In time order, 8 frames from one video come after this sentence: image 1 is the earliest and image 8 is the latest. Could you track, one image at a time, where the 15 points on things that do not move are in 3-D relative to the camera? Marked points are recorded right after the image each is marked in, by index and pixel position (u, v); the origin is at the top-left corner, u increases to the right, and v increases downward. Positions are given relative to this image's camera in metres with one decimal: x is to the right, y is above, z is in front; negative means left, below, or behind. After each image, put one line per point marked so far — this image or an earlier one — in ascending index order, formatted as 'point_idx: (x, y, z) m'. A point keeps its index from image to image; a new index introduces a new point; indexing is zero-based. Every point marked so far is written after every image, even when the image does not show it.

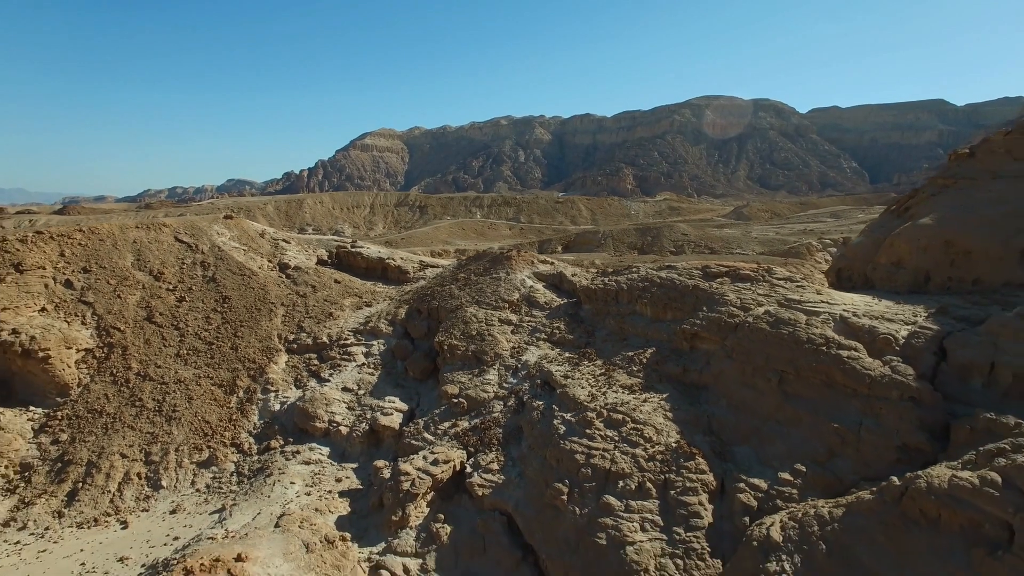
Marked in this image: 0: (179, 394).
0: (-5.8, -1.9, +9.9) m
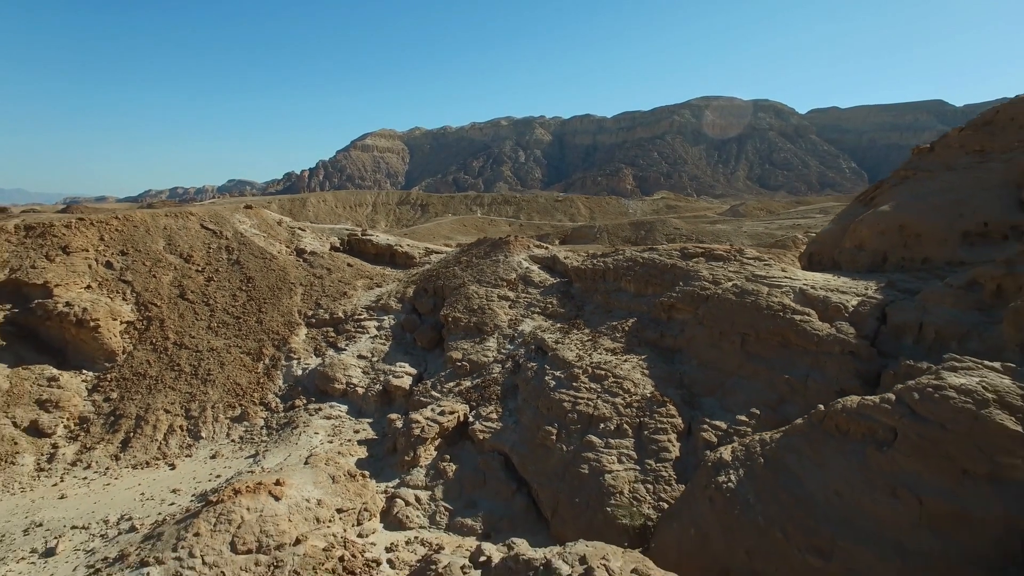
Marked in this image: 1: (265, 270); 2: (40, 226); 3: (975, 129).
0: (-5.9, -1.4, +11.1) m
1: (-5.9, +0.5, +13.6) m
2: (-10.7, +1.4, +12.8) m
3: (+10.9, +3.7, +13.2) m
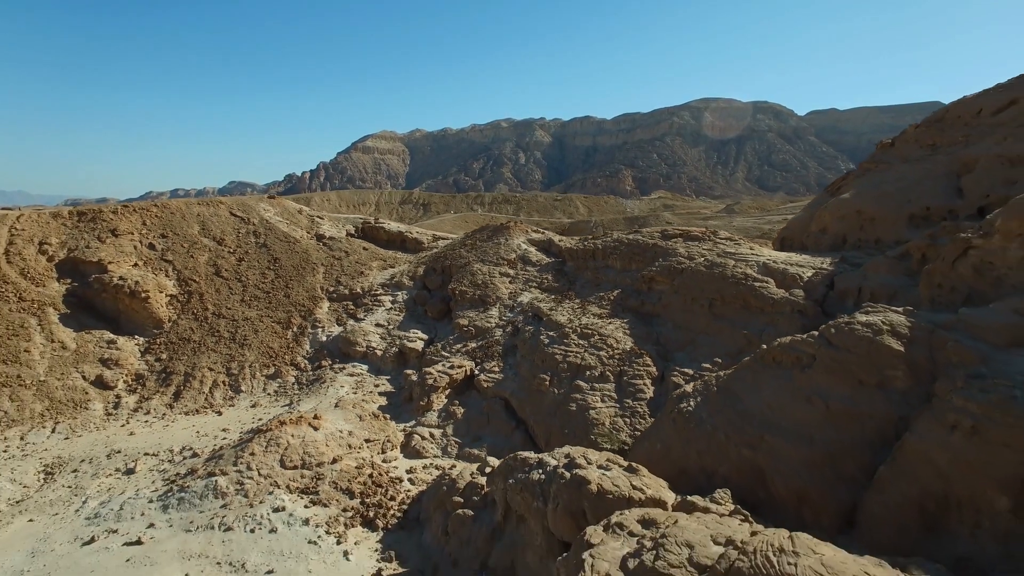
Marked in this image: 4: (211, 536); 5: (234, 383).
0: (-5.9, -0.9, +12.6) m
1: (-5.9, +1.0, +15.1) m
2: (-10.7, +1.9, +14.3) m
3: (+10.9, +4.2, +14.7) m
4: (-3.9, -3.2, +7.3) m
5: (-5.6, -1.9, +11.4) m
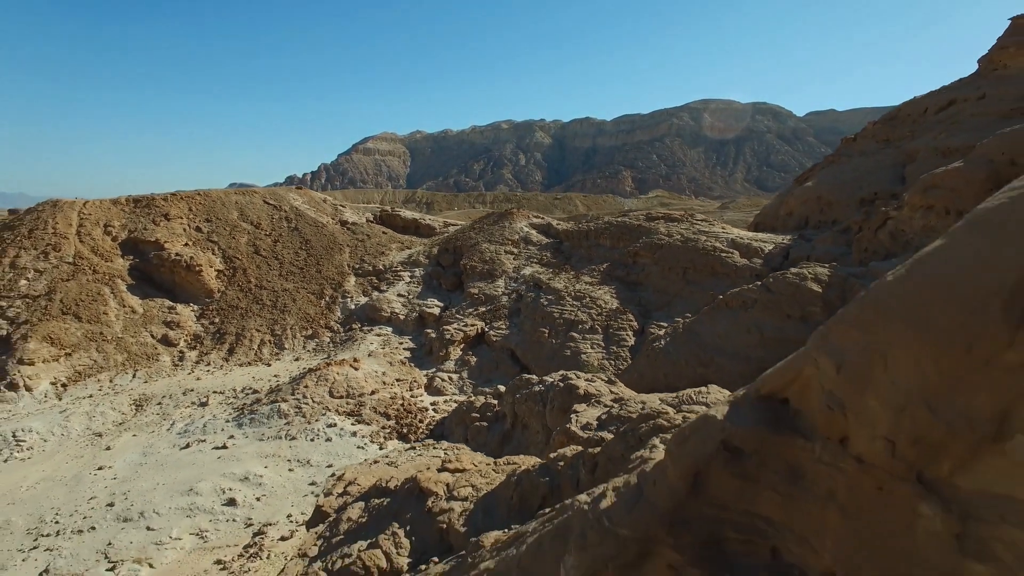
0: (-5.8, -0.2, +14.5) m
1: (-5.8, +1.6, +17.0) m
2: (-10.6, +2.5, +16.2) m
3: (+11.0, +4.9, +16.6) m
4: (-3.8, -2.5, +9.2) m
5: (-5.5, -1.3, +13.3) m
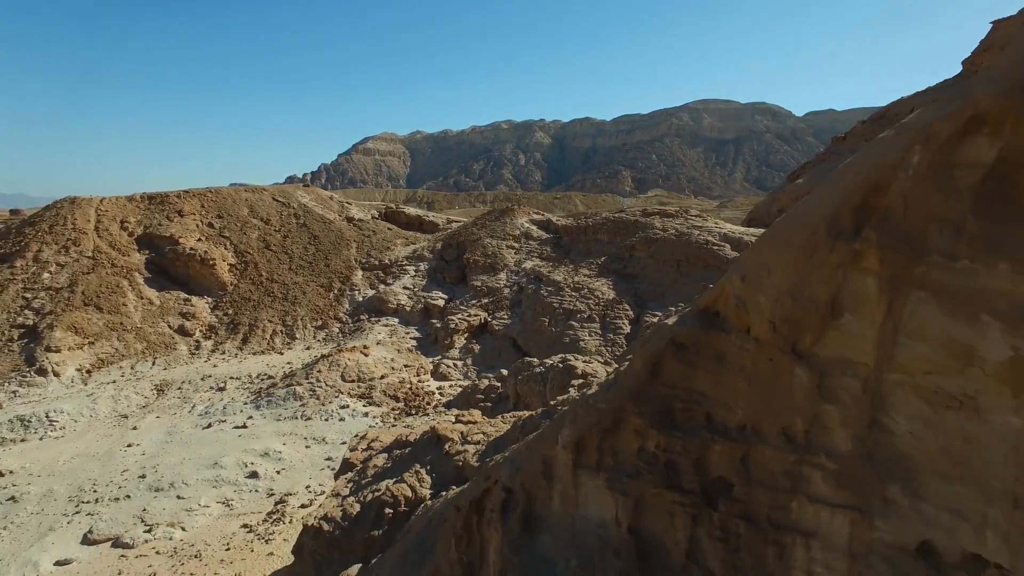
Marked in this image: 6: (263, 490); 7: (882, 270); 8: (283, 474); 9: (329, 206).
0: (-5.8, -0.1, +15.1) m
1: (-5.8, +1.8, +17.6) m
2: (-10.5, +2.7, +16.8) m
3: (+11.0, +5.1, +17.2) m
4: (-3.7, -2.3, +9.8) m
5: (-5.5, -1.1, +13.9) m
6: (-3.6, -2.9, +8.2) m
7: (+1.0, +0.1, +1.6) m
8: (-3.5, -2.8, +8.5) m
9: (-6.3, +2.8, +19.4) m
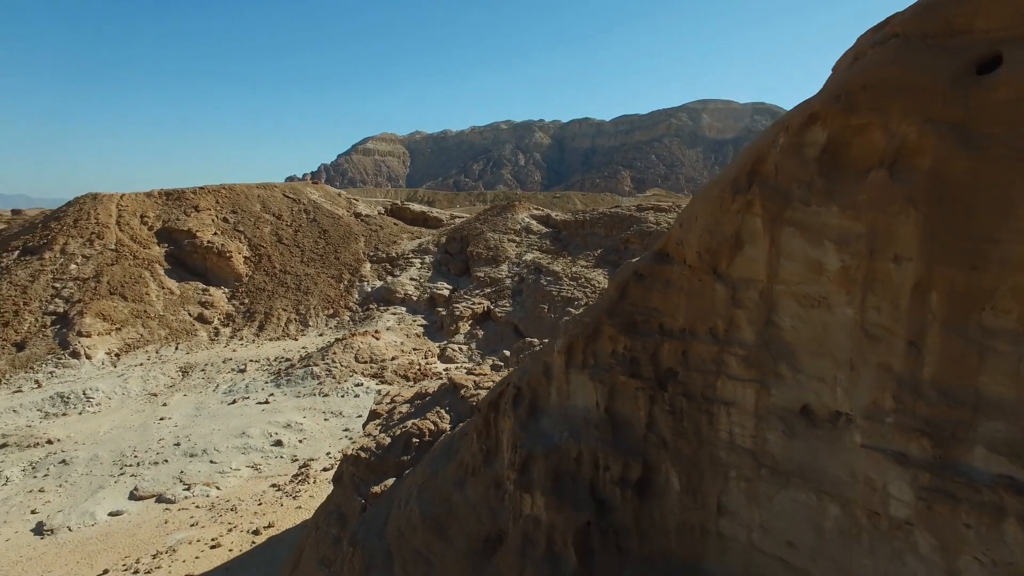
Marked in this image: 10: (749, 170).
0: (-5.7, +0.2, +15.9) m
1: (-5.8, +2.1, +18.4) m
2: (-10.5, +3.0, +17.6) m
3: (+11.0, +5.4, +18.0) m
4: (-3.7, -2.1, +10.6) m
5: (-5.4, -0.8, +14.7) m
6: (-3.6, -2.7, +9.0) m
7: (+1.0, +0.3, +2.4) m
8: (-3.4, -2.6, +9.3) m
9: (-6.3, +3.1, +20.2) m
10: (+1.0, +0.5, +2.4) m
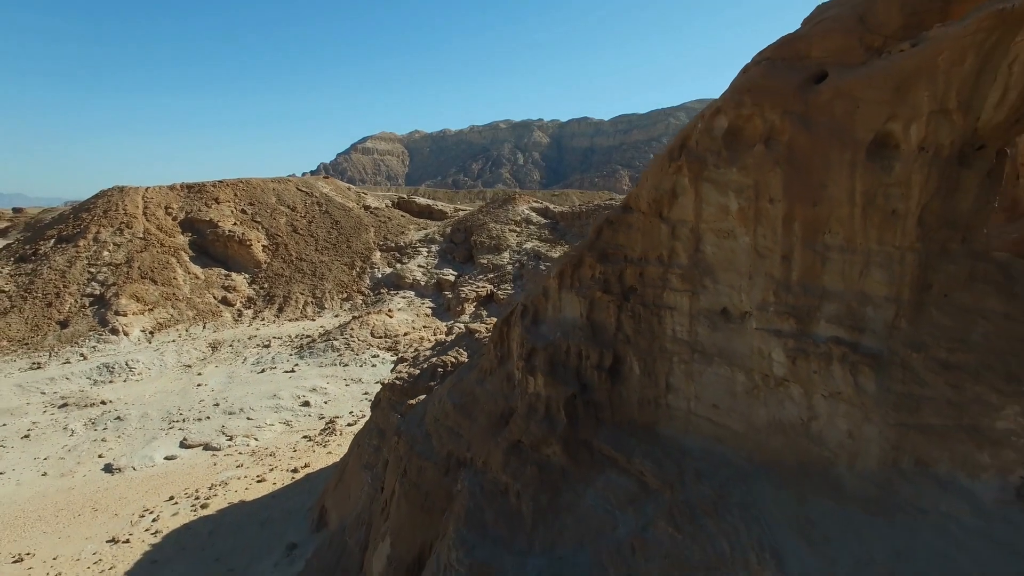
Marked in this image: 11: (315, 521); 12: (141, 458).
0: (-5.7, +0.6, +17.0) m
1: (-5.7, +2.5, +19.5) m
2: (-10.5, +3.4, +18.7) m
3: (+11.1, +5.8, +19.2) m
4: (-3.7, -1.7, +11.7) m
5: (-5.4, -0.4, +15.8) m
6: (-3.5, -2.3, +10.1) m
7: (+1.1, +0.7, +3.5) m
8: (-3.4, -2.2, +10.5) m
9: (-6.2, +3.5, +21.3) m
10: (+1.1, +0.9, +3.6) m
11: (-2.2, -2.6, +6.4) m
12: (-5.7, -2.6, +8.6) m
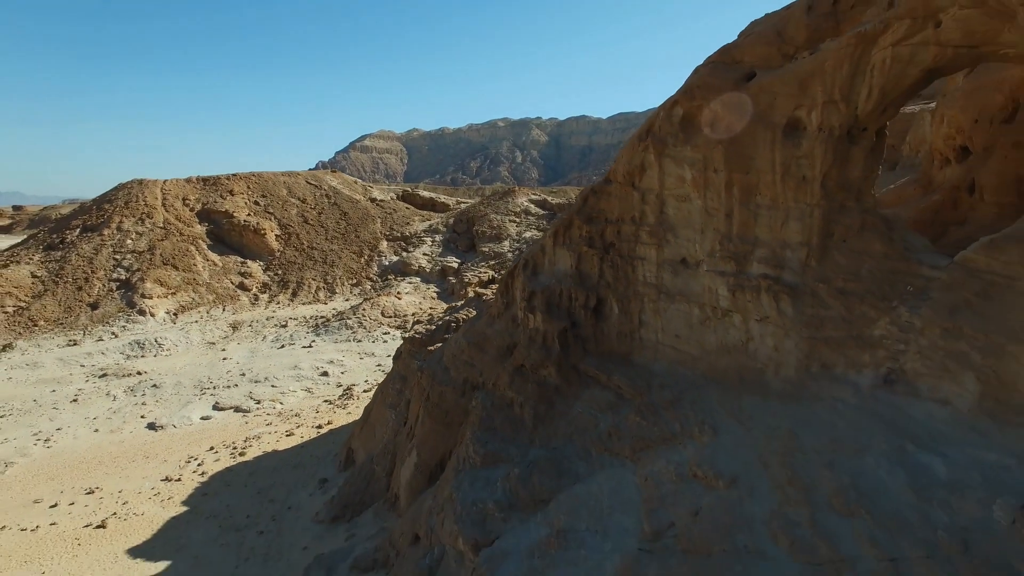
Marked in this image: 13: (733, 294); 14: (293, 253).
0: (-5.7, +1.0, +18.0) m
1: (-5.8, +2.9, +20.5) m
2: (-10.5, +3.8, +19.6) m
3: (+11.0, +6.2, +20.2) m
4: (-3.7, -1.3, +12.7) m
5: (-5.4, 0.0, +16.8) m
6: (-3.5, -1.9, +11.1) m
7: (+1.1, +1.1, +4.5) m
8: (-3.4, -1.8, +11.5) m
9: (-6.3, +3.9, +22.3) m
10: (+1.1, +1.3, +4.6) m
11: (-2.2, -2.3, +7.3) m
12: (-5.7, -2.2, +9.6) m
13: (+1.7, 0.0, +4.3) m
14: (-7.0, +1.1, +18.0) m
